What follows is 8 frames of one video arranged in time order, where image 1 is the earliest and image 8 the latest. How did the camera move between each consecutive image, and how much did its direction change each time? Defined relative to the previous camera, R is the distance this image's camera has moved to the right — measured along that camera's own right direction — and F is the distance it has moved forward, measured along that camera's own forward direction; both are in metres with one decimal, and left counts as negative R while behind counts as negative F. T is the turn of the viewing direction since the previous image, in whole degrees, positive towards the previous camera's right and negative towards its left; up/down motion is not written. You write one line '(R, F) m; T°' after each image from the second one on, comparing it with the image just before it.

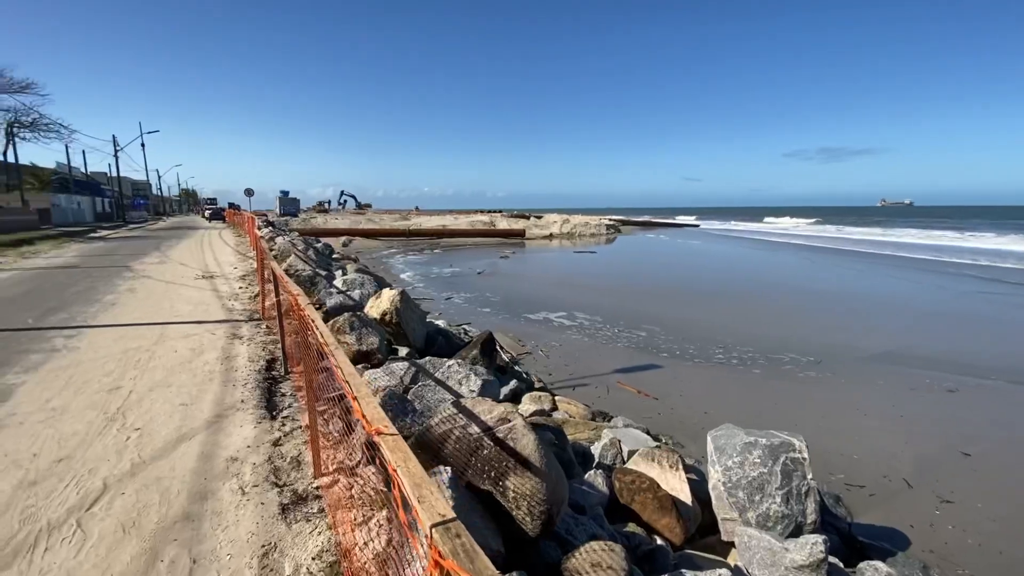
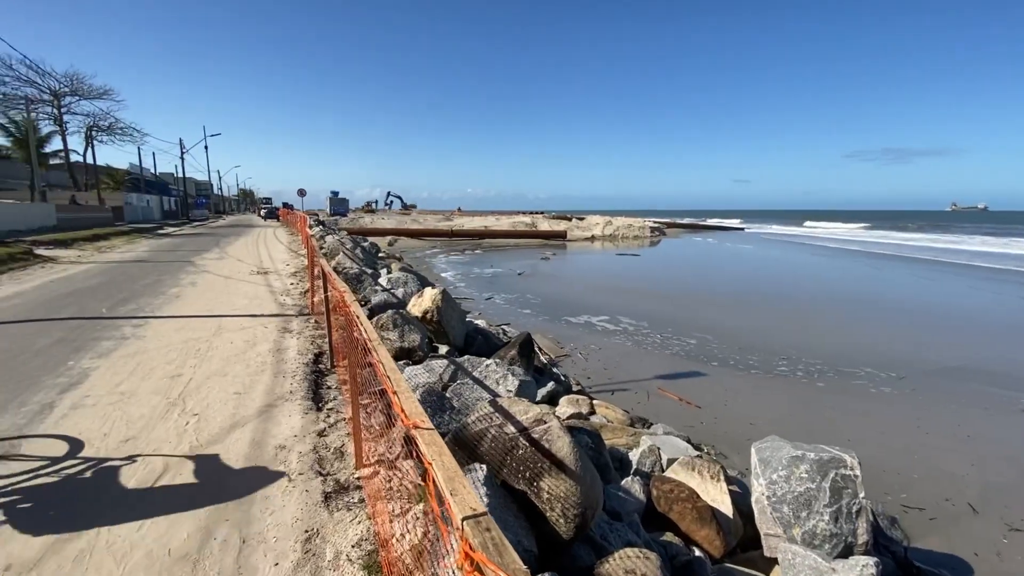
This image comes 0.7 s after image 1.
(0.0, 0.0) m; -5°
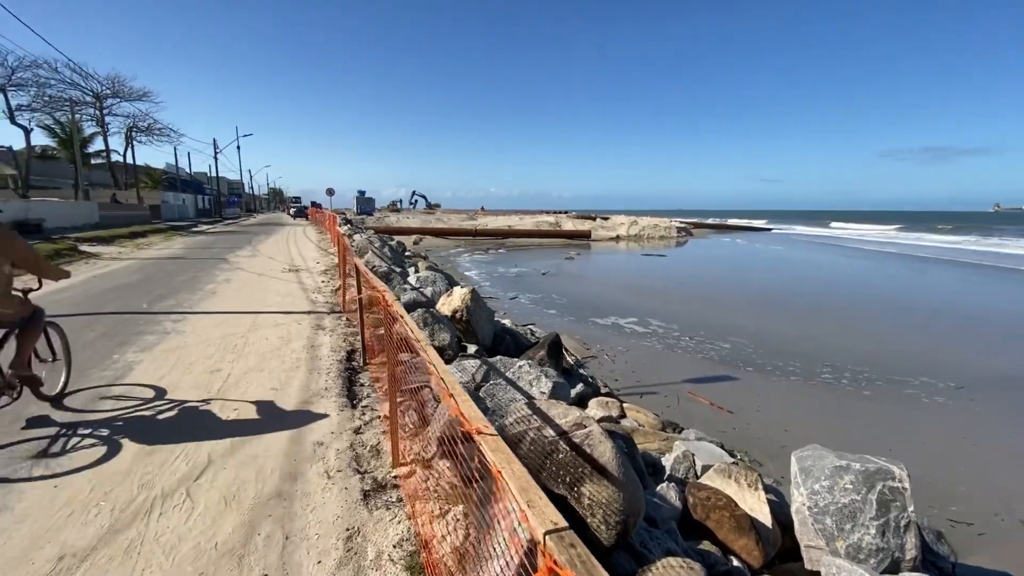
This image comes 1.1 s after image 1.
(-0.1, 0.0) m; -3°
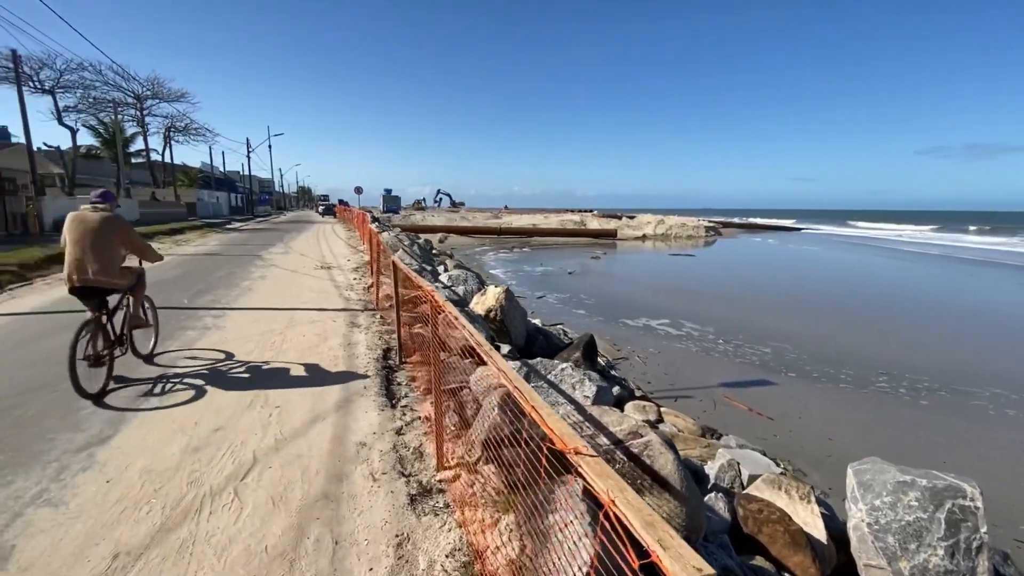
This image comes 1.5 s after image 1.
(-0.2, +0.1) m; -3°
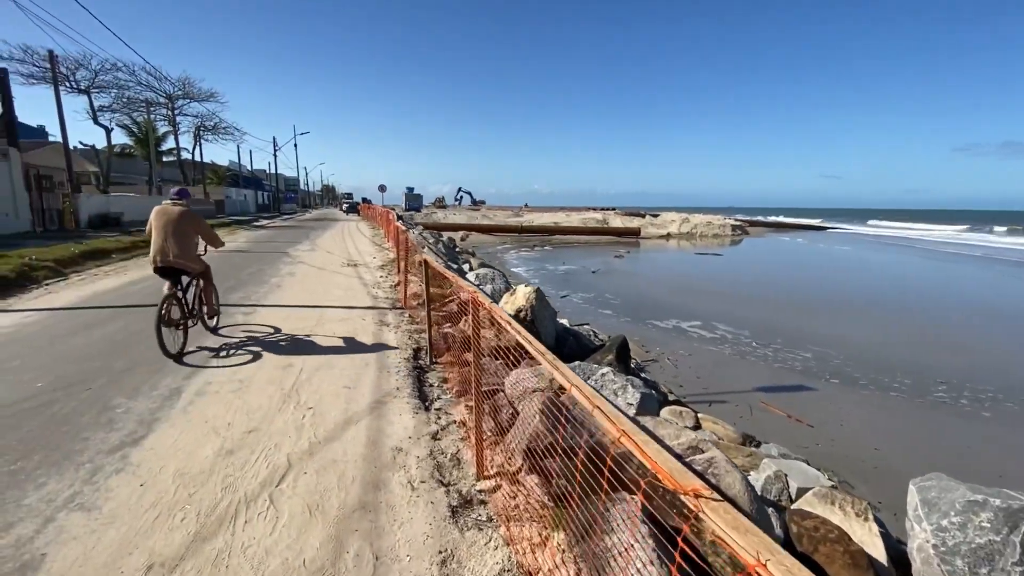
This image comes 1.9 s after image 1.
(-0.2, +0.2) m; -2°
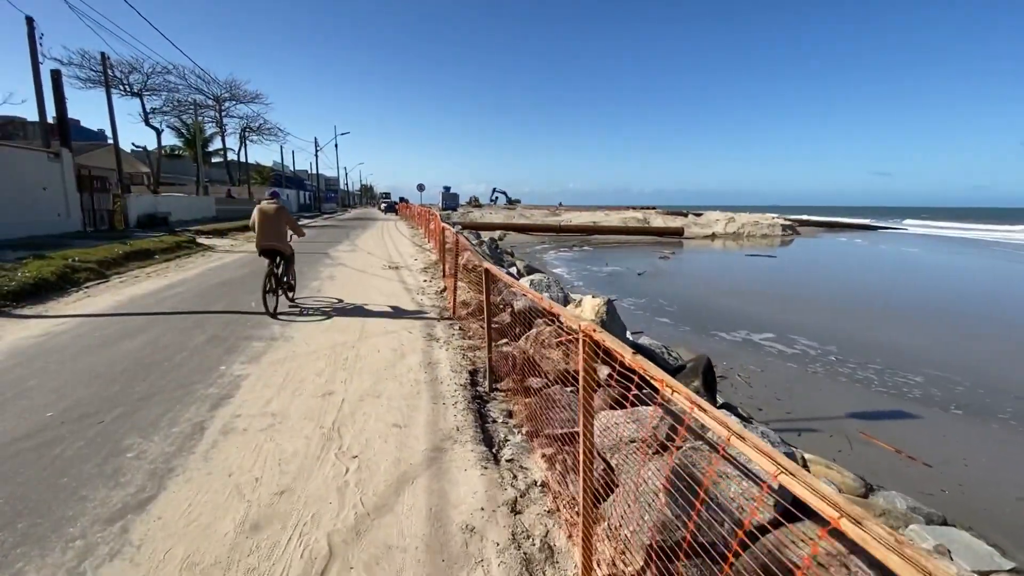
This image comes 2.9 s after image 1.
(-0.4, +0.9) m; -4°
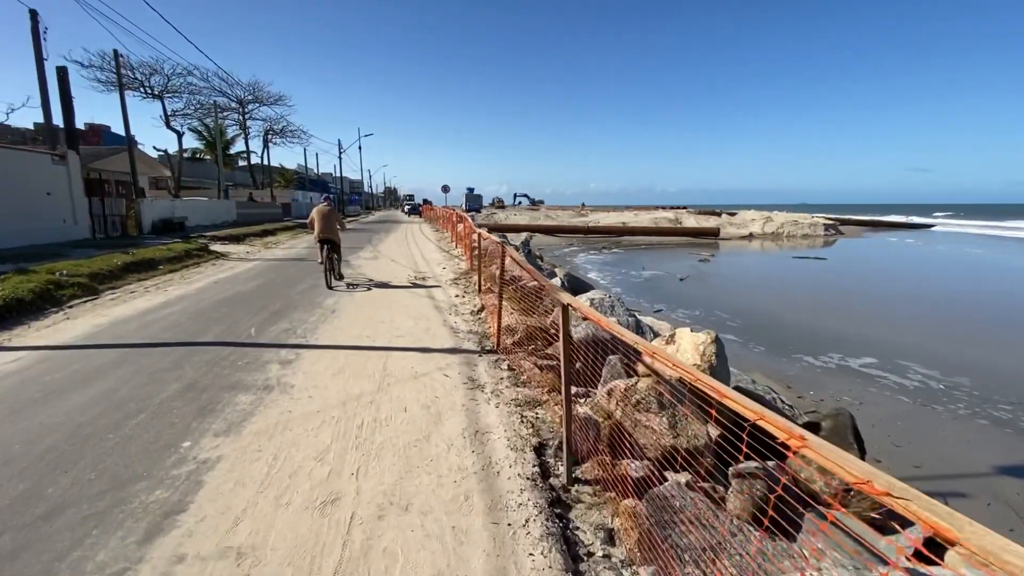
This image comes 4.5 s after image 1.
(-0.5, +1.6) m; -3°
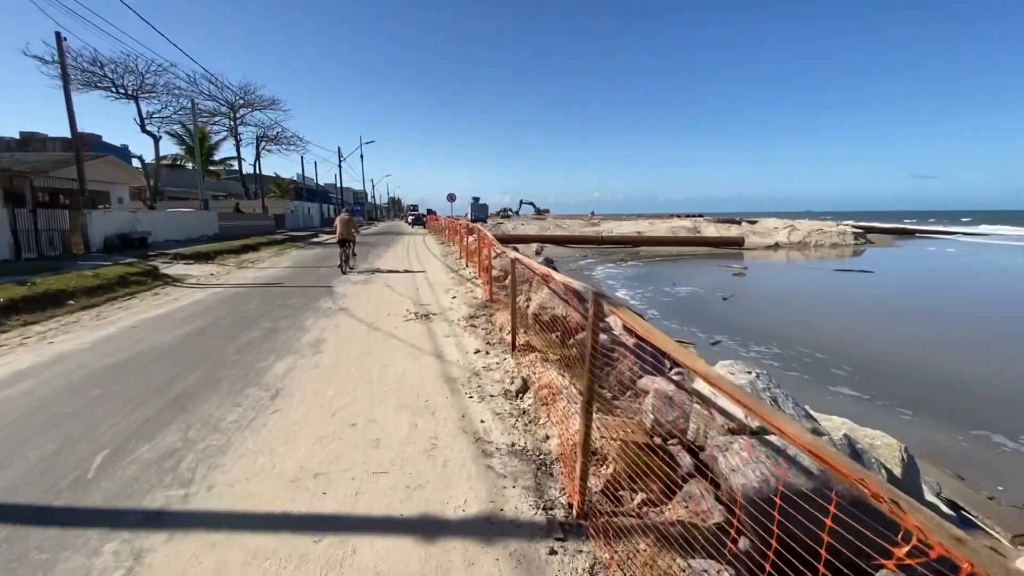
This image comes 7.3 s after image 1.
(-0.5, +3.0) m; 0°
